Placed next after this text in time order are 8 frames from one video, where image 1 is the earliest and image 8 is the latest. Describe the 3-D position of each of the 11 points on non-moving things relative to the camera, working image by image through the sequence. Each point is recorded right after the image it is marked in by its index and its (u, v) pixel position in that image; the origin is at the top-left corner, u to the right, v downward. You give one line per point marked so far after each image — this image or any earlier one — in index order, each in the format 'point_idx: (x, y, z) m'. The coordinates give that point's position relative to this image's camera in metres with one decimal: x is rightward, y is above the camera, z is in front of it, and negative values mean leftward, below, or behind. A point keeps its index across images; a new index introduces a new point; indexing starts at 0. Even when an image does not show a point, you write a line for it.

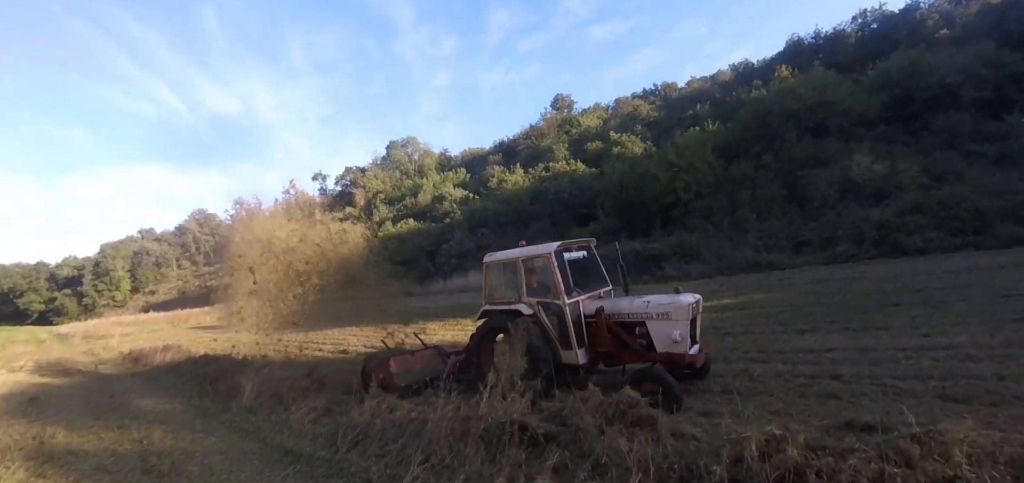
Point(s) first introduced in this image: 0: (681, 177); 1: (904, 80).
0: (+5.6, +2.2, +17.2) m
1: (+13.8, +5.9, +17.3) m
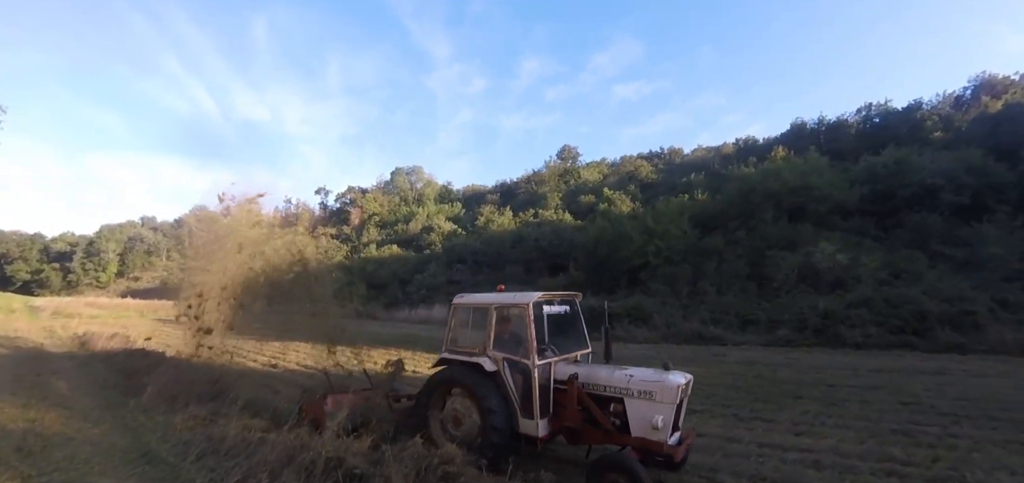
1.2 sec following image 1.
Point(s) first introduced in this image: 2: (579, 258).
0: (+4.9, -0.1, +17.7) m
1: (+13.6, +2.4, +18.0) m
2: (+2.6, -0.7, +19.9) m
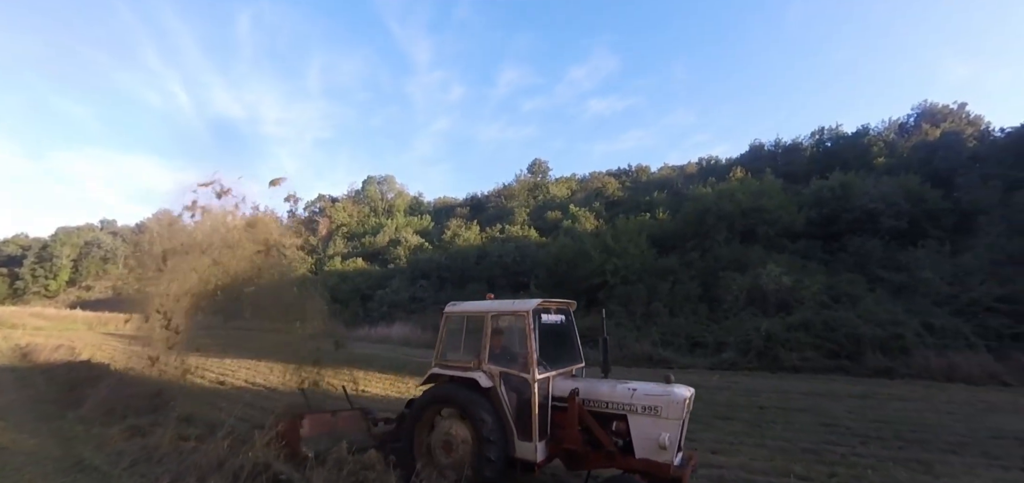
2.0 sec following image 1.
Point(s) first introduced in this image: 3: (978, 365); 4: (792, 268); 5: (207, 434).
0: (+3.6, -0.7, +18.3) m
1: (+12.3, +1.6, +19.1) m
2: (+1.1, -1.3, +20.2) m
3: (+9.1, -2.4, +9.7) m
4: (+8.9, -0.7, +16.2) m
5: (-2.5, -1.6, +4.2) m
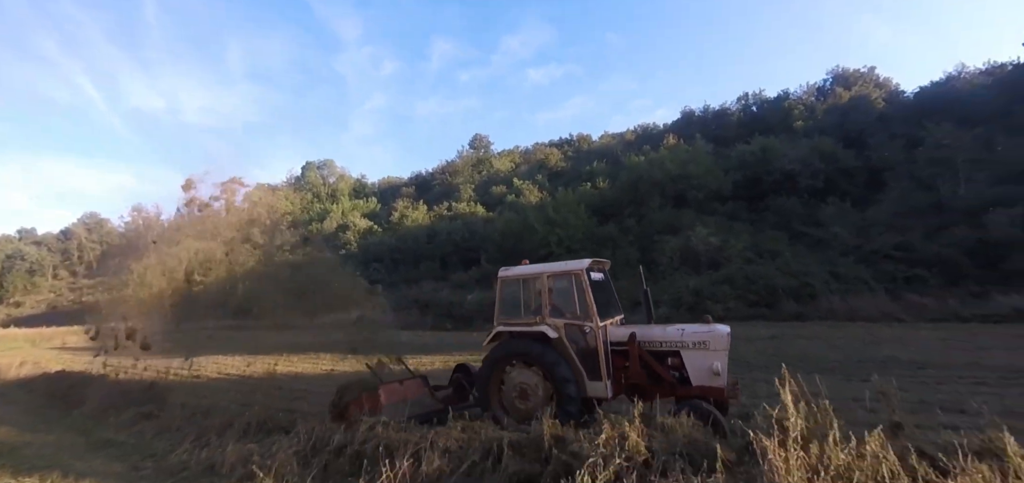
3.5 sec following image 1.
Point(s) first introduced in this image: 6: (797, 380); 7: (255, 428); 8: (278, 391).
0: (+1.6, +0.4, +19.5) m
1: (+10.0, +3.4, +21.0) m
2: (-1.0, -0.4, +21.2) m
3: (+8.1, -1.3, +11.6) m
4: (+7.1, +0.7, +17.9) m
5: (-3.0, -1.7, +4.9) m
6: (+3.8, -1.8, +6.8) m
7: (-2.2, -1.6, +4.5) m
8: (-3.4, -2.1, +7.4) m
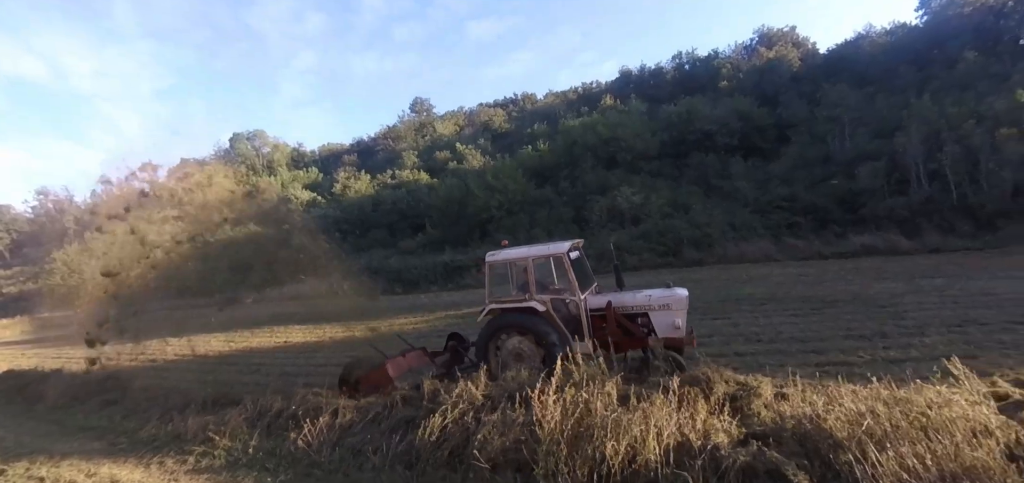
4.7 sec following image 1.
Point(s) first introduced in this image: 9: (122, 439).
0: (-0.7, +1.8, +20.3) m
1: (+7.4, +5.3, +22.3) m
2: (-3.4, +1.0, +21.9) m
3: (+6.5, -0.3, +13.2) m
4: (+4.9, +2.2, +19.2) m
5: (-3.8, -1.7, +5.6) m
6: (+2.7, -1.4, +8.1) m
7: (-3.1, -1.6, +5.3) m
8: (-4.5, -1.9, +8.1) m
9: (-3.9, -1.9, +5.0) m
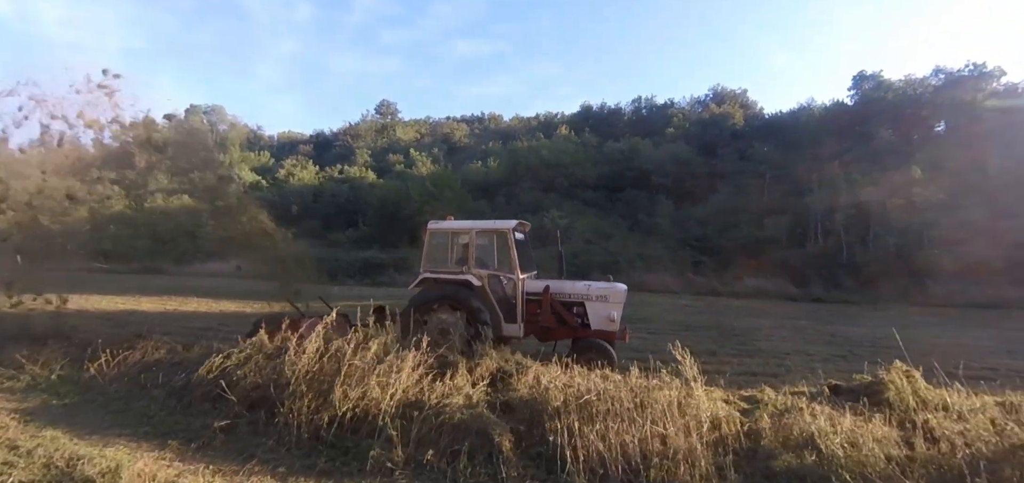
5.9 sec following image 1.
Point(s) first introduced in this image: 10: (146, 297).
0: (-3.3, +1.5, +20.6) m
1: (+5.0, +3.8, +23.4) m
2: (-6.2, +1.1, +21.9) m
3: (+4.2, -1.2, +14.0) m
4: (+2.4, +1.2, +20.0) m
5: (-5.6, -1.0, +5.6) m
6: (+0.7, -1.6, +8.6) m
7: (-4.8, -1.0, +5.3) m
8: (-6.5, -1.2, +8.0) m
9: (-5.6, -1.2, +4.9) m
10: (-9.1, -1.3, +12.8) m
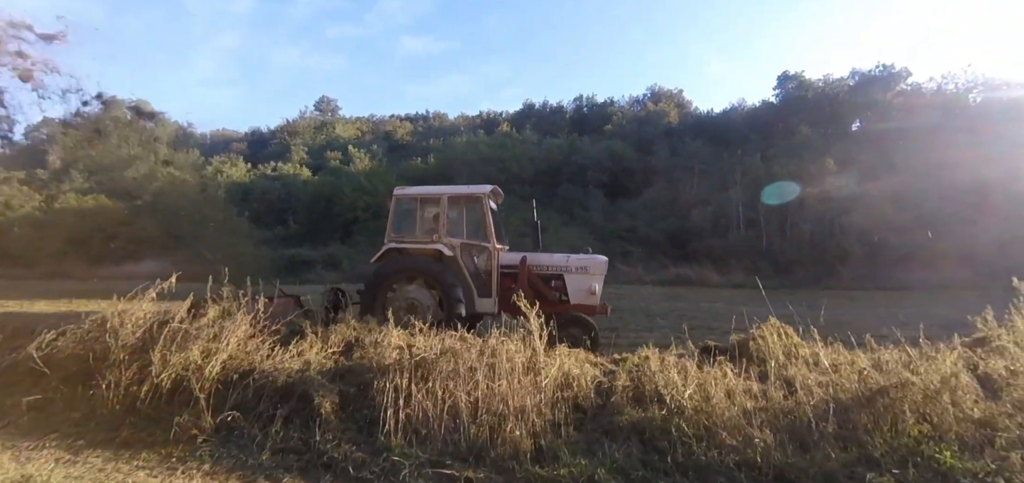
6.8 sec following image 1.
0: (-5.8, +1.6, +20.1) m
1: (+2.2, +4.0, +23.5) m
2: (-8.8, +1.2, +21.1) m
3: (+2.3, -1.0, +14.2) m
4: (0.0, +1.4, +19.9) m
5: (-6.7, -0.9, +4.9) m
6: (-0.7, -1.4, +8.5) m
7: (-5.9, -0.9, +4.7) m
8: (-7.8, -1.1, +7.2) m
9: (-6.7, -1.1, +4.3) m
10: (-10.8, -1.3, +11.7) m
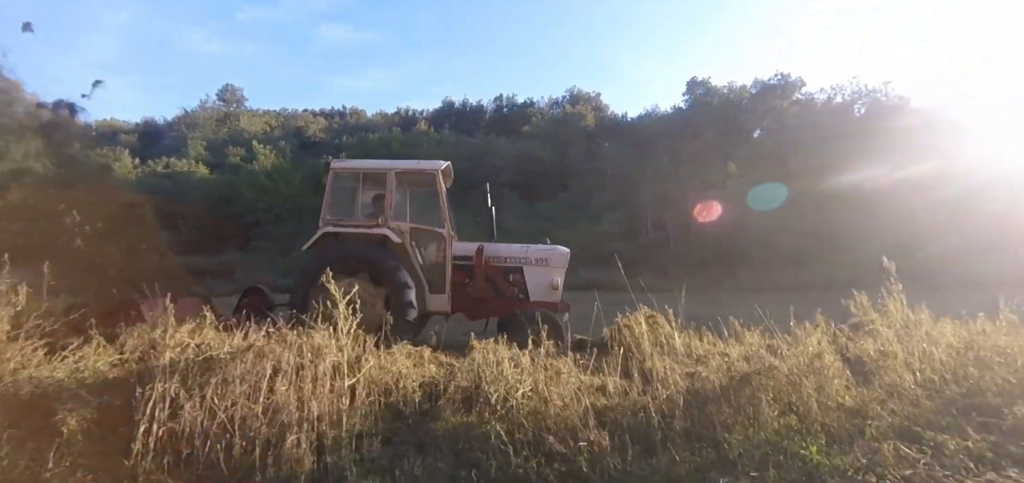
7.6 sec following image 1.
0: (-8.9, +1.5, +18.6) m
1: (-1.5, +3.9, +23.2) m
2: (-12.0, +1.1, +19.2) m
3: (-0.1, -1.0, +13.8) m
4: (-3.2, +1.3, +19.3) m
5: (-7.7, -0.8, +3.4) m
6: (-2.3, -1.3, +7.8) m
7: (-6.9, -0.8, +3.3) m
8: (-9.1, -1.1, +5.5) m
9: (-7.6, -1.0, +2.8) m
10: (-12.7, -1.3, +9.6) m
